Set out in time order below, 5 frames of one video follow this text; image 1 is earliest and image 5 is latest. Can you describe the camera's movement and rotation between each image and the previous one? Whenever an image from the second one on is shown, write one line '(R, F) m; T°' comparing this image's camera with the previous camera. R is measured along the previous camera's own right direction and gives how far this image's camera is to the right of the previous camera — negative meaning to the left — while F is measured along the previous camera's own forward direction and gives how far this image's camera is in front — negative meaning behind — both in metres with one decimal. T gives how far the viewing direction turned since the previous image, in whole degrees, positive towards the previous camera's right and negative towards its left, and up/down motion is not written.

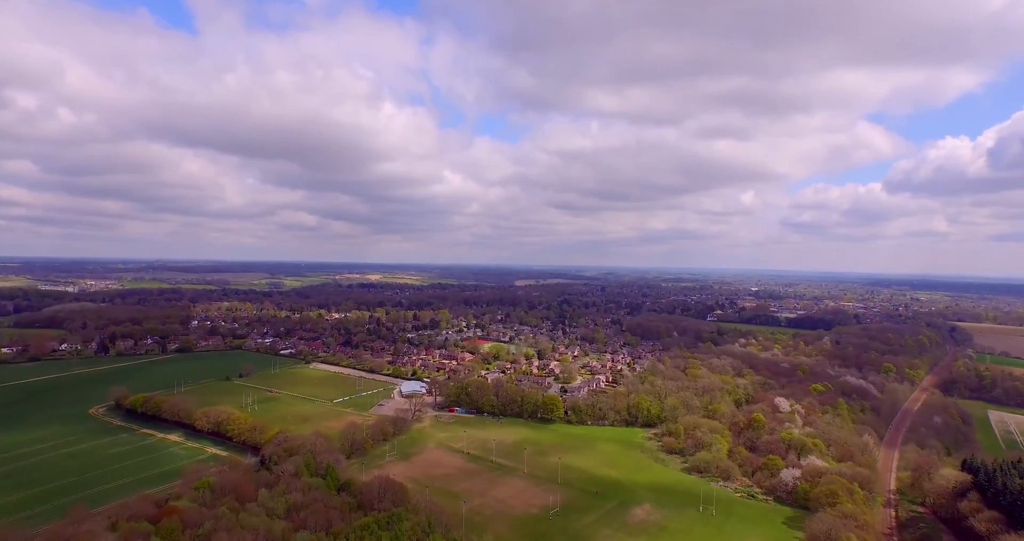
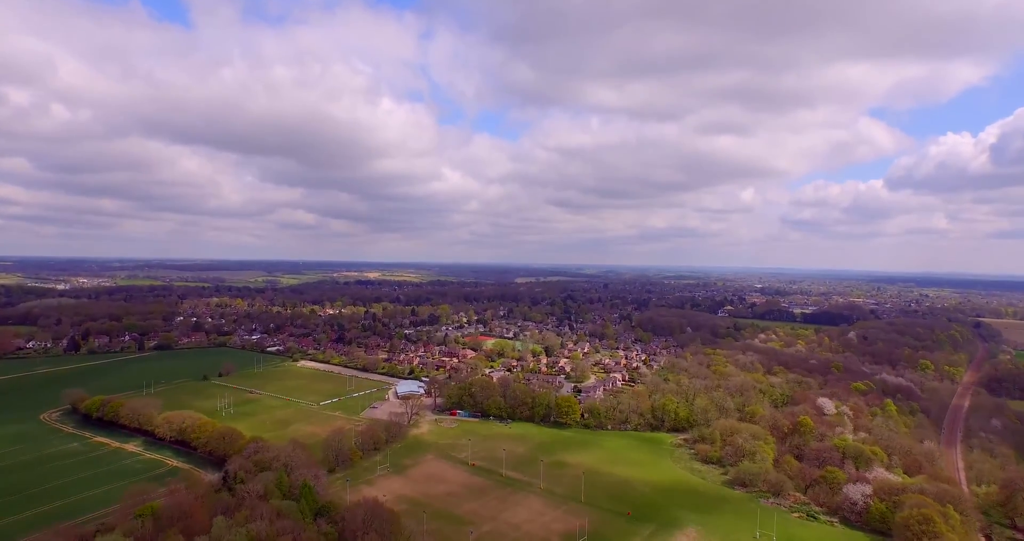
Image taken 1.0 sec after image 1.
(-1.2, +7.7) m; 0°
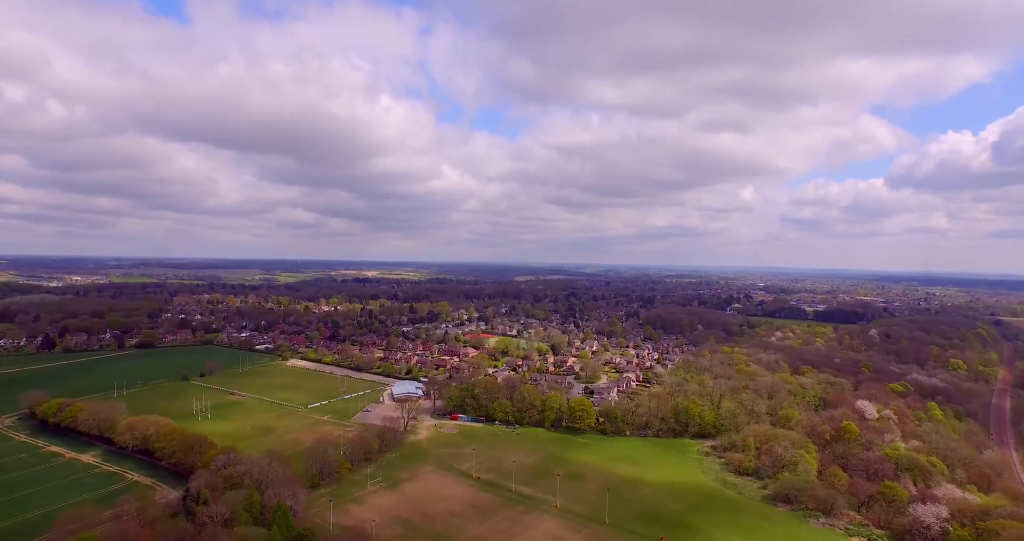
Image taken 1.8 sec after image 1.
(-1.0, +5.8) m; 0°
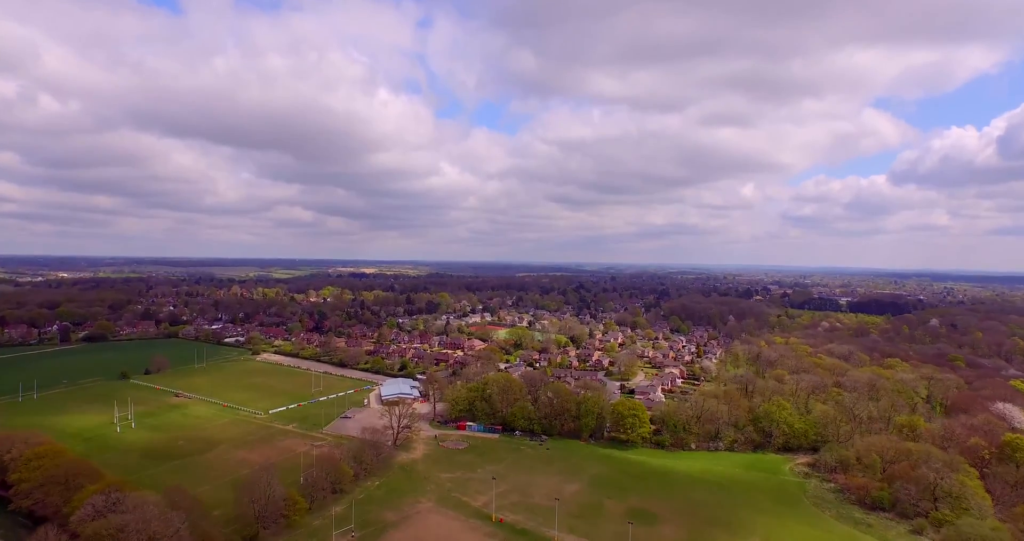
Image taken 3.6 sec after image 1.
(-2.2, +13.5) m; 0°
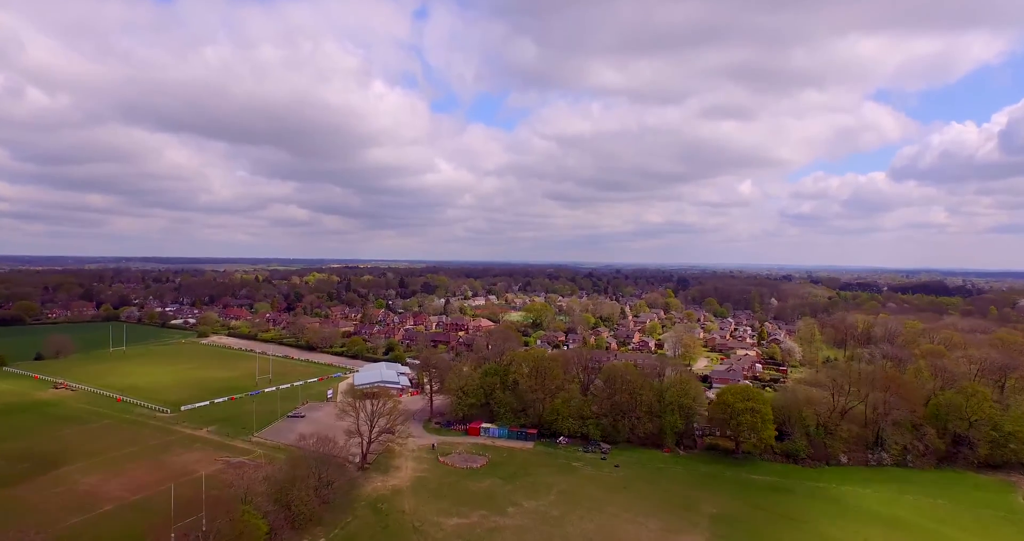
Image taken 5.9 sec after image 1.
(-2.4, +15.2) m; 0°
